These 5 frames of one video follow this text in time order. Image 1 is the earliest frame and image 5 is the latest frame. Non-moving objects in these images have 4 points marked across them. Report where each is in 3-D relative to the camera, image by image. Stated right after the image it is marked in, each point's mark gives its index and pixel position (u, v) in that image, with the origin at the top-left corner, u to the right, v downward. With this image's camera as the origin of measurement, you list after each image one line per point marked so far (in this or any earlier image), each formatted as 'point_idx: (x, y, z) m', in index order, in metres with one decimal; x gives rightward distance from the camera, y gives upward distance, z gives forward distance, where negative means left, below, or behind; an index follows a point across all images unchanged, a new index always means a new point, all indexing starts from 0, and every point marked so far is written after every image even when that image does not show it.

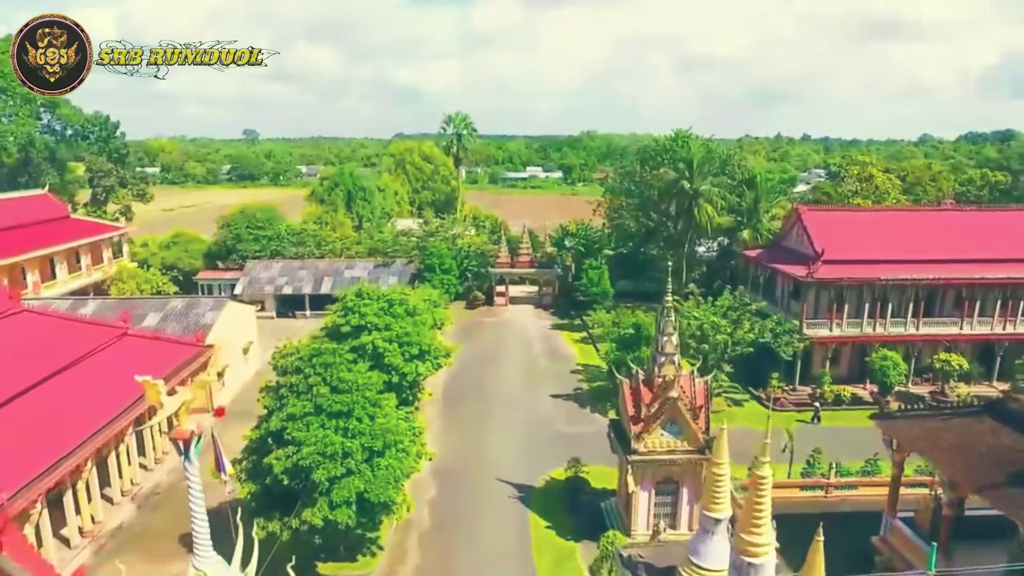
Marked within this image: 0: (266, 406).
0: (-5.0, -2.4, +17.8) m
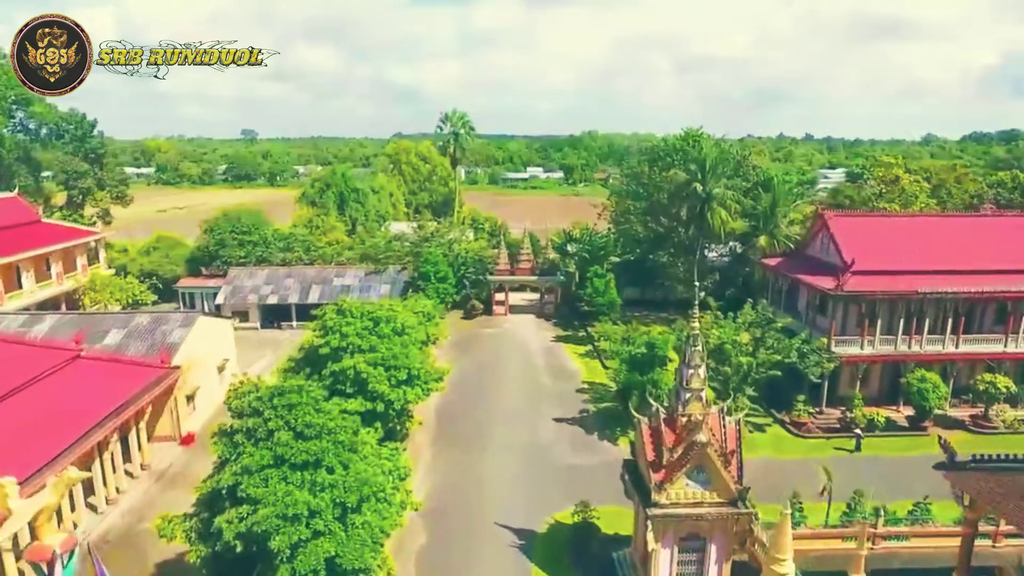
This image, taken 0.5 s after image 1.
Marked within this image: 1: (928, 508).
0: (-5.1, -2.9, +15.0) m
1: (+9.4, -5.0, +19.6) m
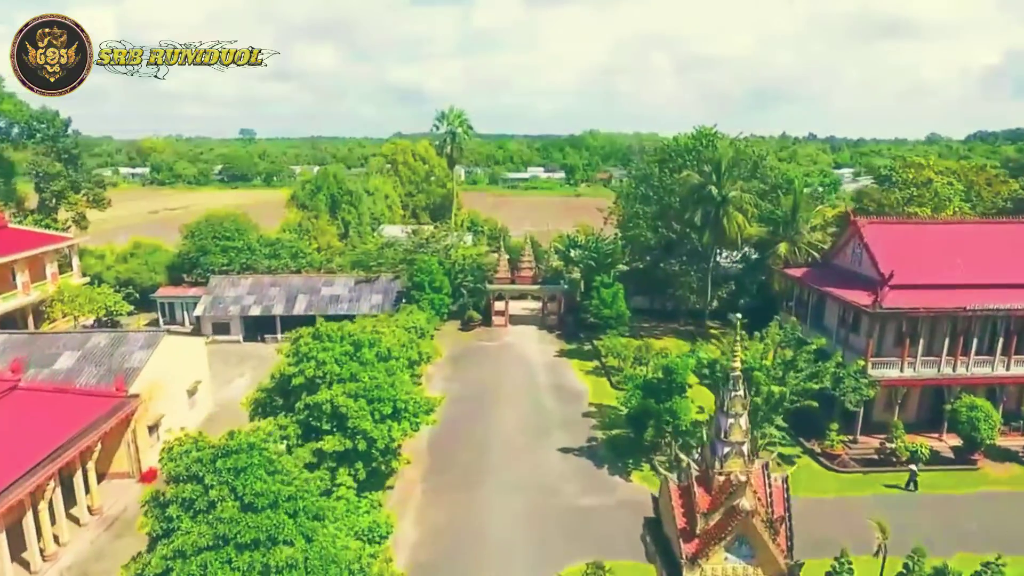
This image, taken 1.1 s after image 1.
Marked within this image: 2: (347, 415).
0: (-5.0, -3.4, +12.2) m
1: (+9.5, -5.4, +16.8) m
2: (-3.6, -2.8, +19.1) m
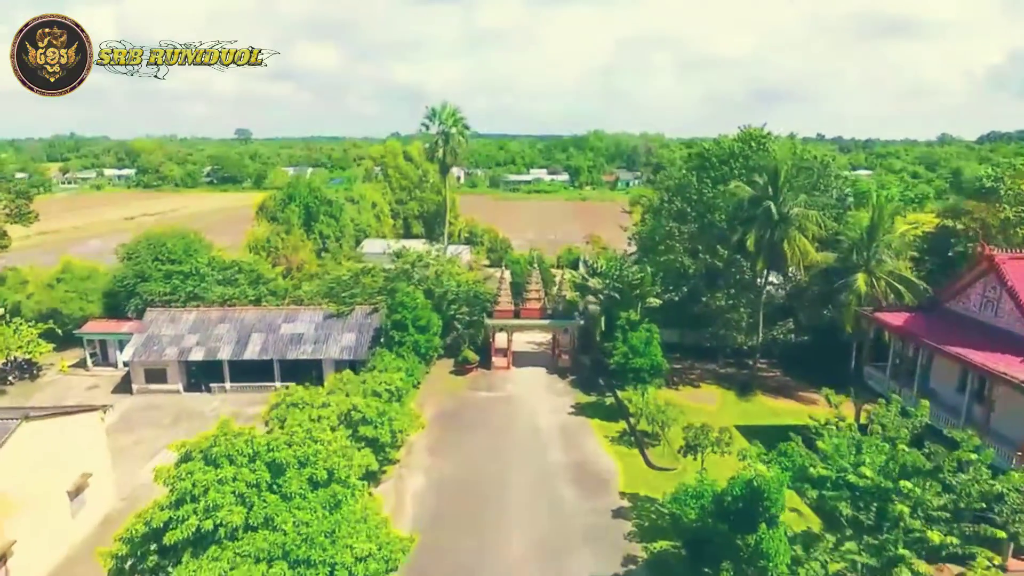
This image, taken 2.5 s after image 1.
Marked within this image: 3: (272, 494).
0: (-4.9, -4.7, +4.6) m
1: (+9.6, -6.8, +9.2) m
2: (-3.5, -4.2, +11.5) m
3: (-3.6, -3.1, +13.0) m
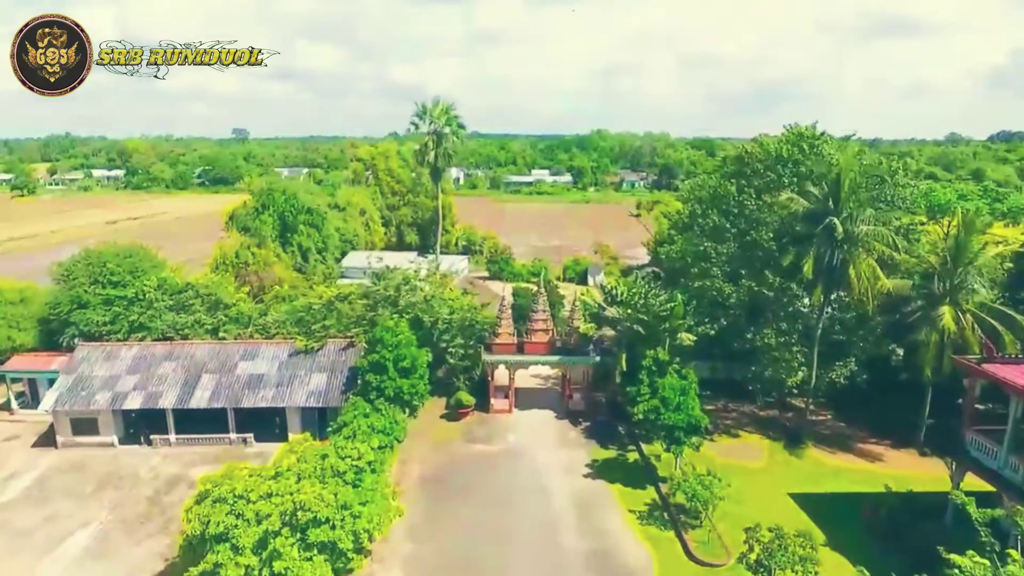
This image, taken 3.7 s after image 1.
0: (-4.9, -5.7, -0.9) m
1: (+9.6, -7.8, +3.7) m
2: (-3.5, -5.2, +6.1) m
3: (-3.6, -4.1, +7.6) m
